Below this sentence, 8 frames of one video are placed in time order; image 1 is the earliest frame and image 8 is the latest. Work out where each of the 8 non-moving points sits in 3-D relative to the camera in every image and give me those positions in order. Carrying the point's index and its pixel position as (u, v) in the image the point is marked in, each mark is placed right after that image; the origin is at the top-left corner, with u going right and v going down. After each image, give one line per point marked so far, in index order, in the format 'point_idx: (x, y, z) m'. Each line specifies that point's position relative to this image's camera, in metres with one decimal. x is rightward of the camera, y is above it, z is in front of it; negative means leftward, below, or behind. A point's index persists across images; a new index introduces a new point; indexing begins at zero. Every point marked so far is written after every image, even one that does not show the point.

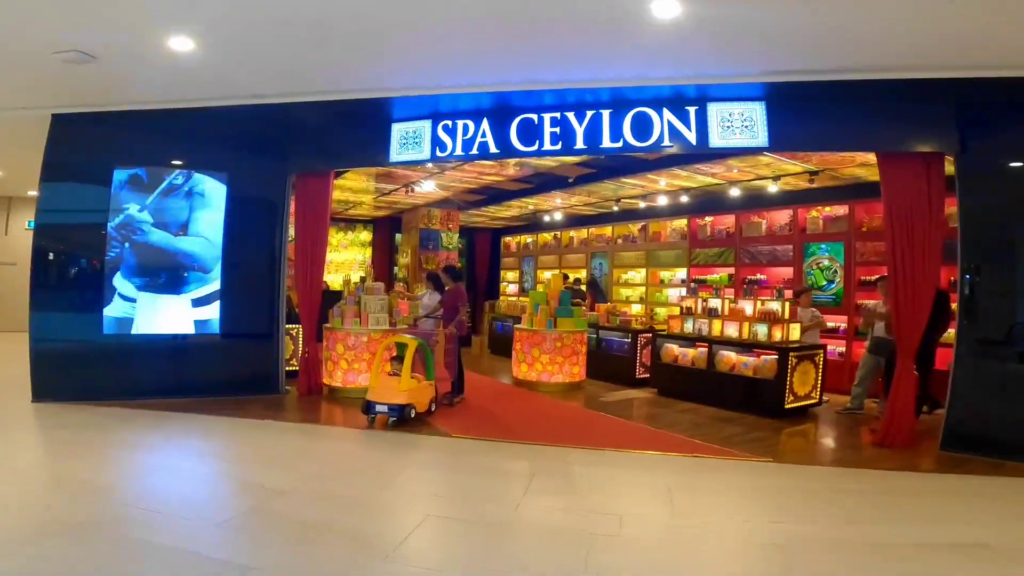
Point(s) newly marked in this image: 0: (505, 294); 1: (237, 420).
0: (-0.3, +0.1, +17.2) m
1: (-3.2, -1.5, +6.9) m
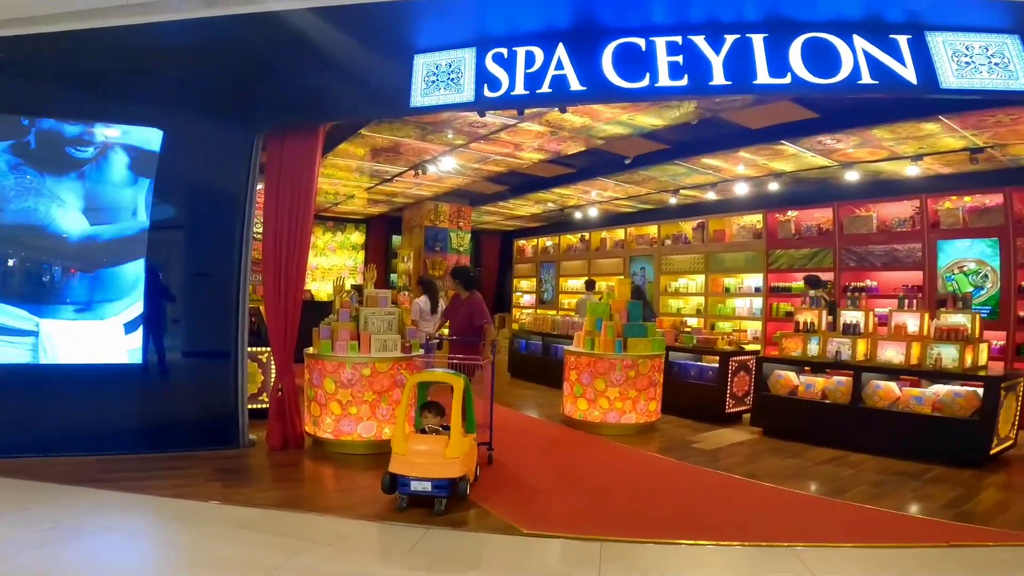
0: (+0.1, -0.2, +14.7) m
1: (-2.5, -1.5, +4.3) m
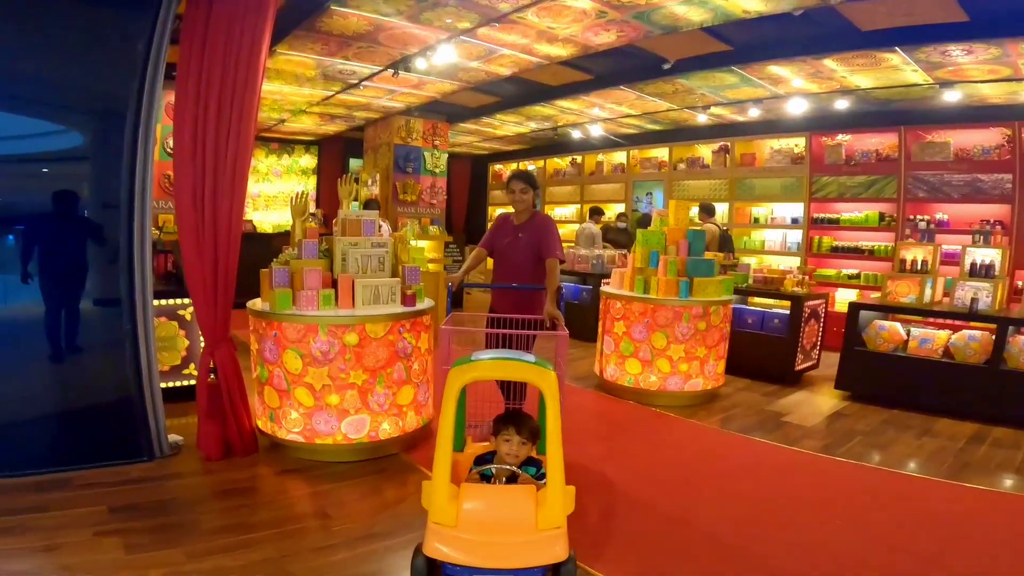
0: (-0.5, +1.2, +12.8) m
1: (-2.0, -1.2, +2.4) m
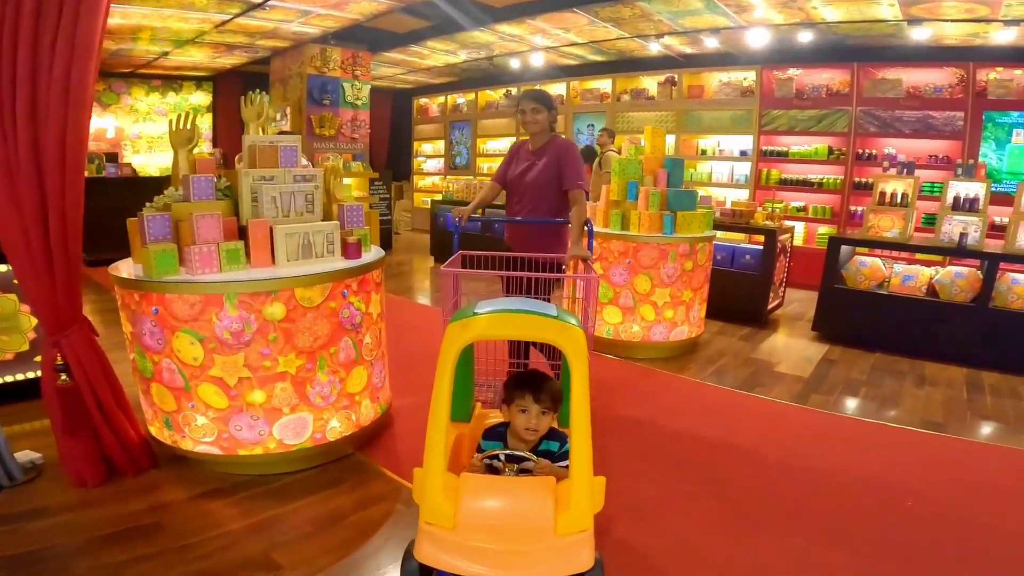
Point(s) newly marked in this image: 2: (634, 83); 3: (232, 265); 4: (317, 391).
0: (-1.9, +2.2, +11.7) m
1: (-1.9, -1.1, +1.5) m
2: (+1.7, +2.9, +8.6) m
3: (-0.9, +0.1, +2.0) m
4: (-0.7, -0.4, +2.1) m
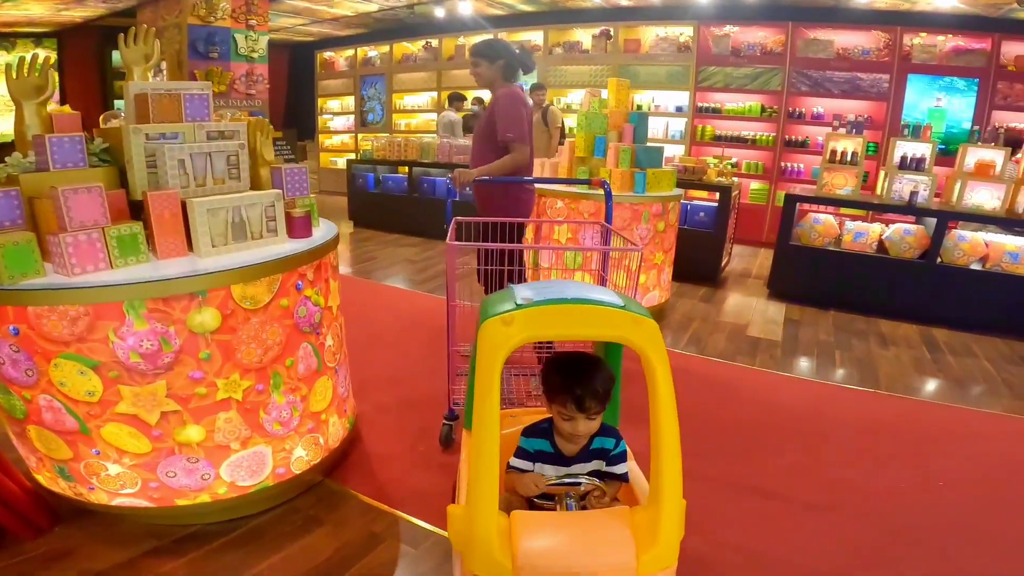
0: (-3.2, +2.7, +10.8) m
1: (-1.7, -1.1, +0.8) m
2: (+0.8, +3.4, +8.1) m
3: (-0.9, +0.1, +1.4) m
4: (-0.6, -0.3, +1.6) m
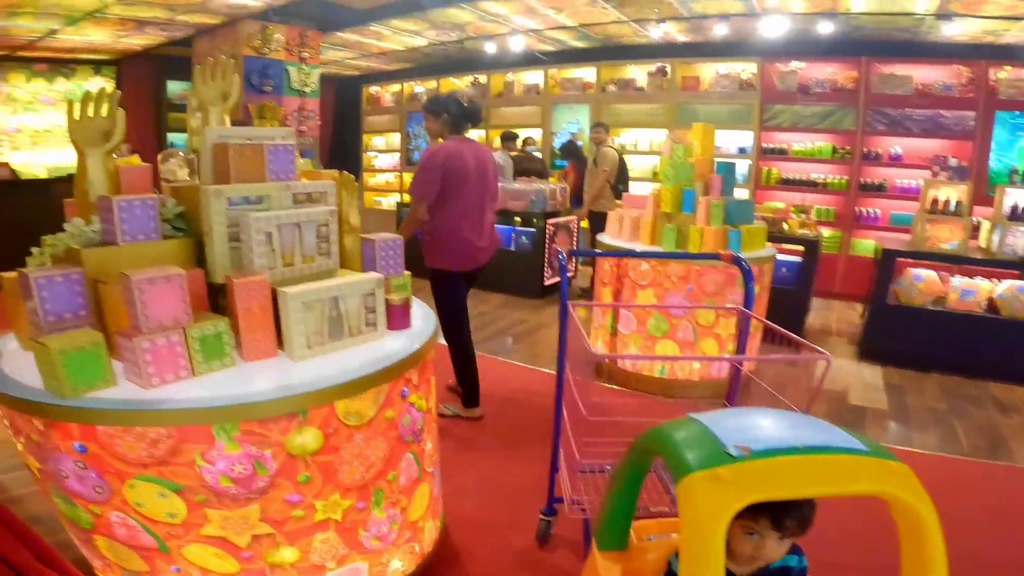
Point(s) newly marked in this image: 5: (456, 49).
0: (-2.3, +2.1, +10.8) m
1: (-1.5, -1.3, +0.6) m
2: (+1.5, +2.9, +8.0) m
3: (-0.6, -0.1, +1.2) m
4: (-0.4, -0.5, +1.3) m
5: (-0.7, +3.4, +8.5) m
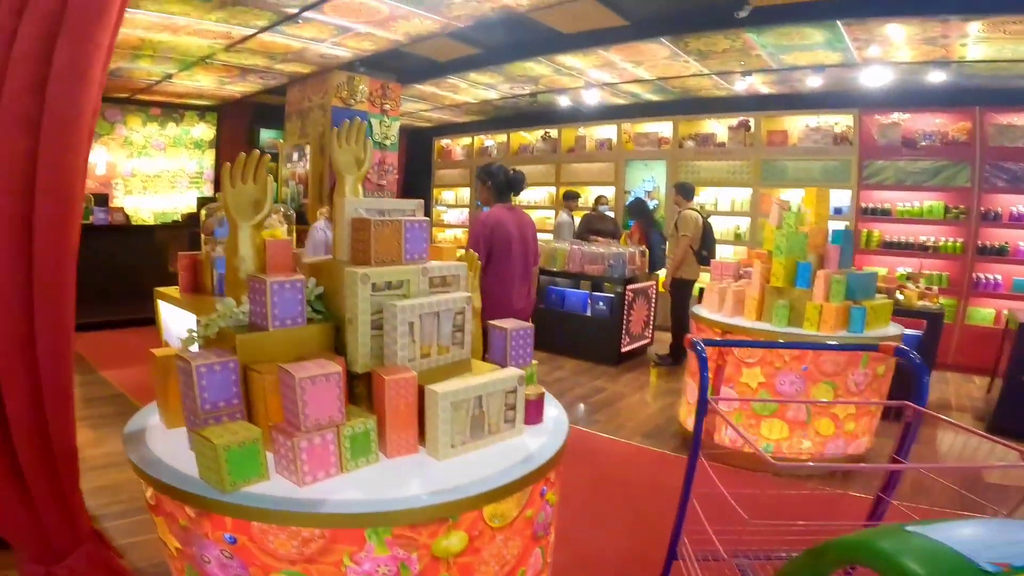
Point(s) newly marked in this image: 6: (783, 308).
0: (-1.1, +1.4, +11.0) m
1: (-1.3, -1.4, +0.6) m
2: (+2.5, +2.2, +7.9) m
3: (-0.3, -0.3, +1.2) m
4: (-0.1, -0.7, +1.3) m
5: (+0.3, +2.8, +8.7) m
6: (+1.4, 0.0, +3.5) m
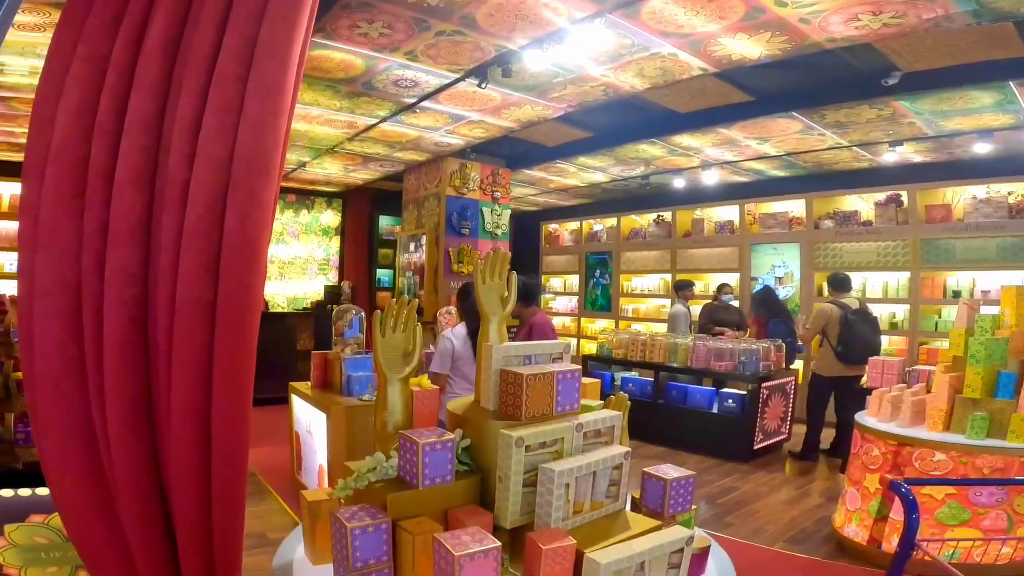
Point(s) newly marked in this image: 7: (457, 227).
0: (+0.9, +0.1, +11.0) m
1: (-1.1, -1.6, +0.6) m
2: (+3.9, +1.3, +7.4) m
3: (0.0, -0.6, +1.1) m
4: (+0.2, -1.0, +1.1) m
5: (+1.9, +1.8, +8.6) m
6: (+2.1, -0.5, +3.1) m
7: (-0.6, +1.0, +7.9) m
